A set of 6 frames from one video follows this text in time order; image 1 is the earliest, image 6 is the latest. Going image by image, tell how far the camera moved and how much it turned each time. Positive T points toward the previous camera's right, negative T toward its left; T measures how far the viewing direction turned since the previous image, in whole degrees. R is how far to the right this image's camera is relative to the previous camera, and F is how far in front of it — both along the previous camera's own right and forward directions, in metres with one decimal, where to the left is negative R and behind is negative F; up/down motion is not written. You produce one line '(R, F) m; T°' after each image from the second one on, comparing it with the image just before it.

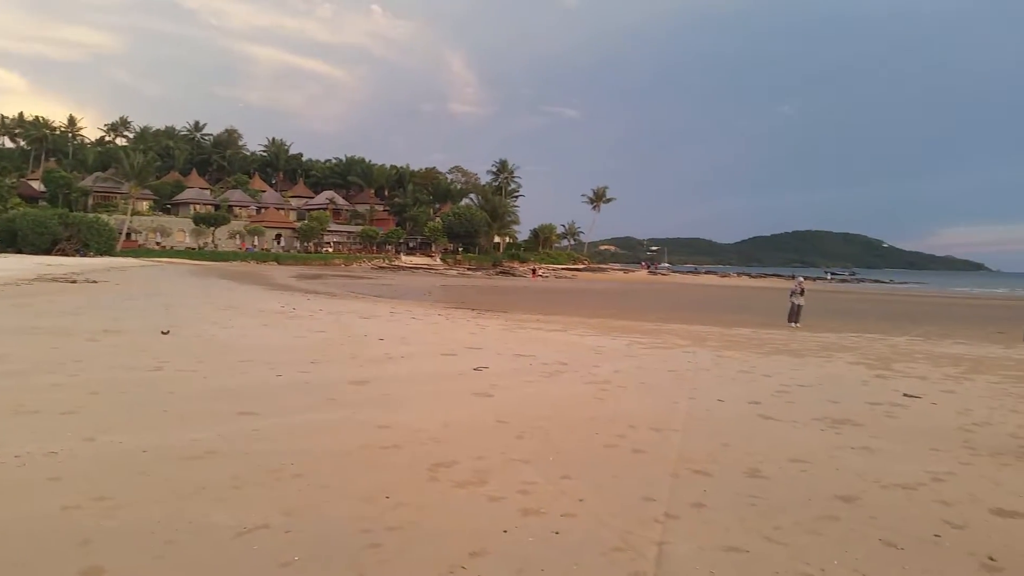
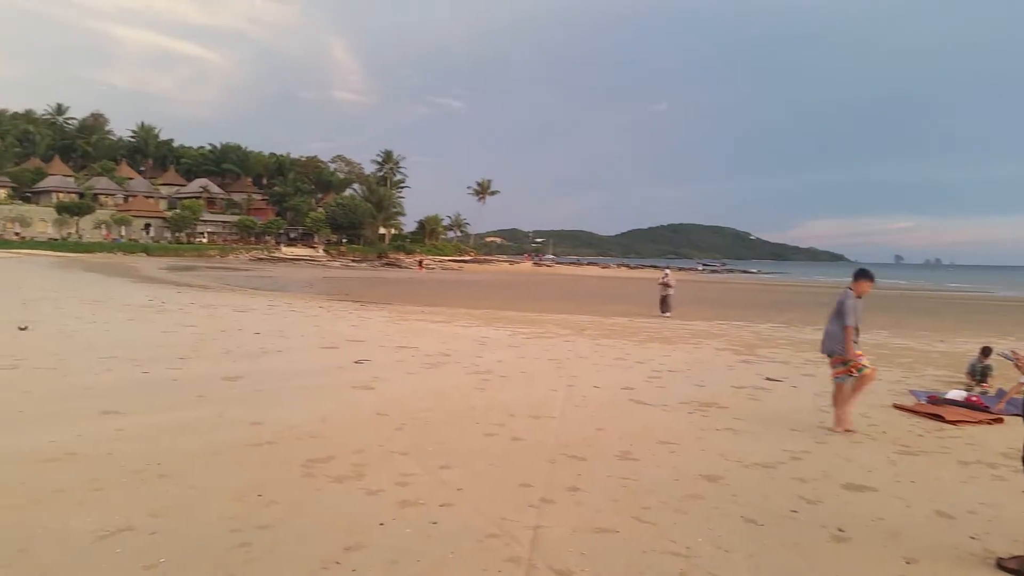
(+0.4, 0.0) m; +6°
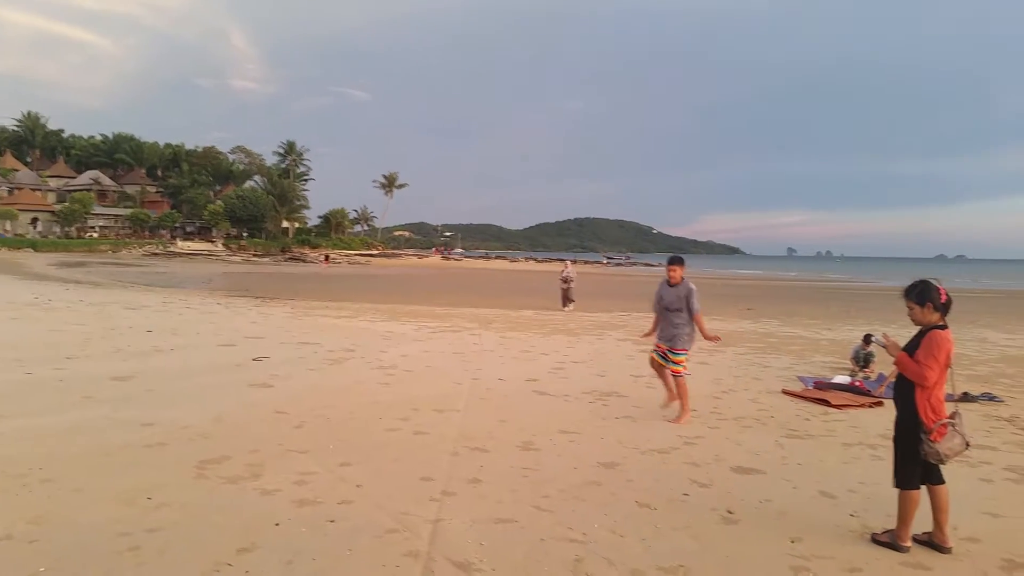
(+0.4, 0.0) m; +4°
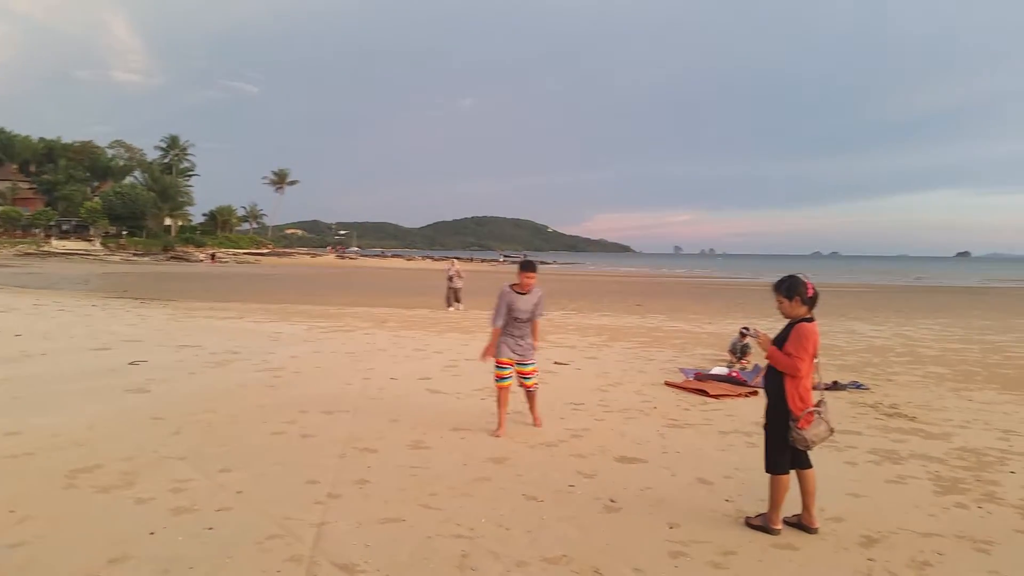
(+0.5, 0.0) m; +5°
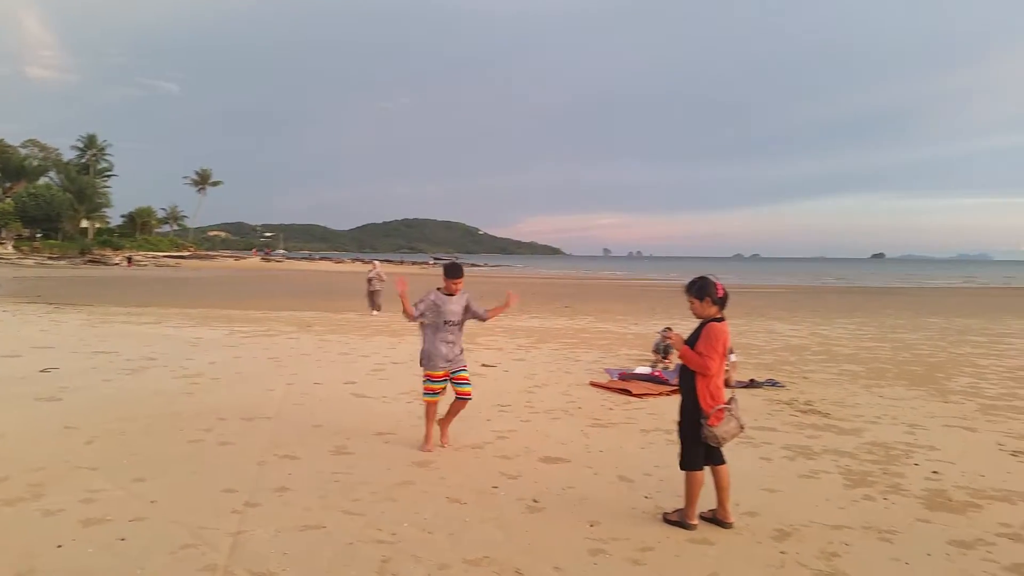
(+0.3, 0.0) m; +3°
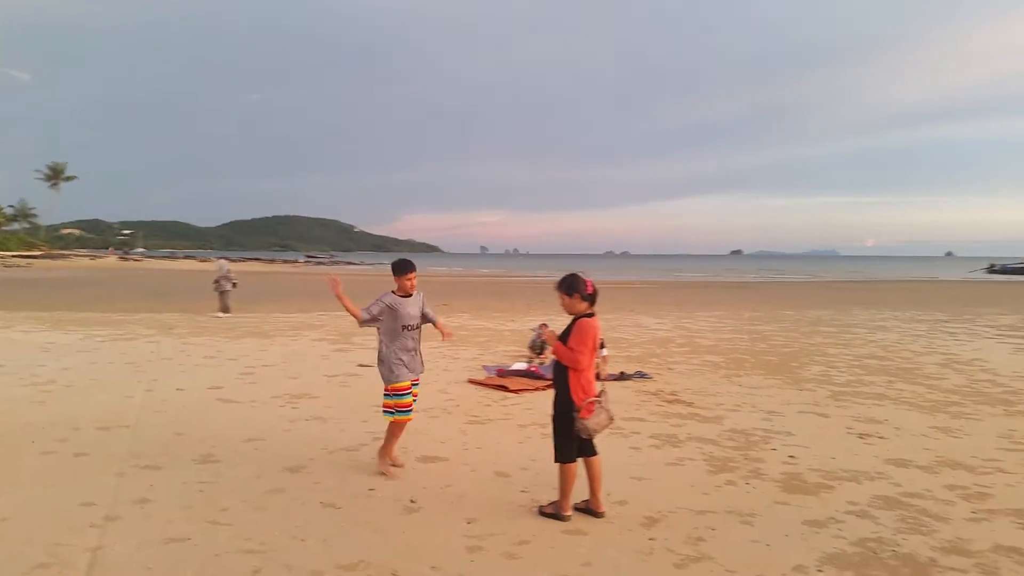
(+0.5, 0.0) m; +6°
